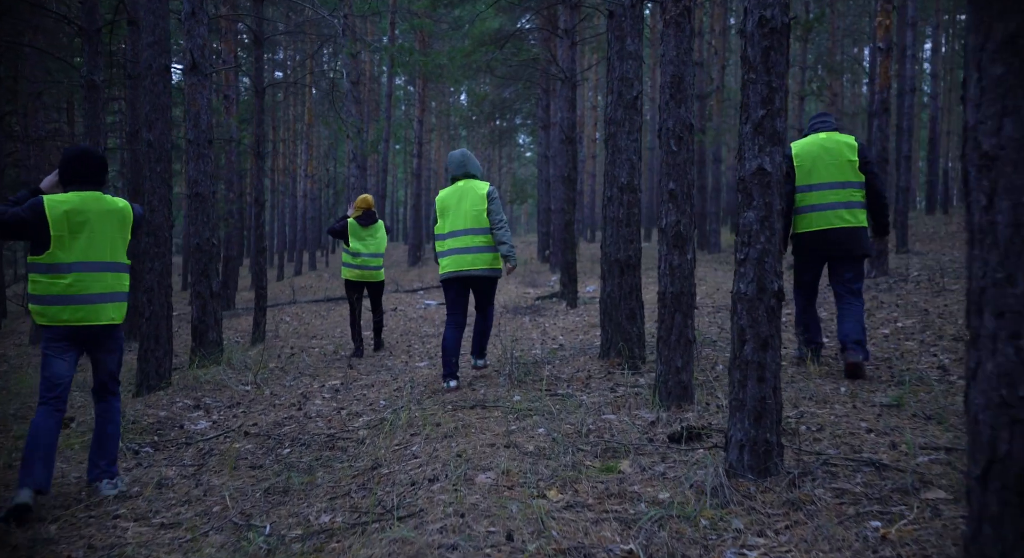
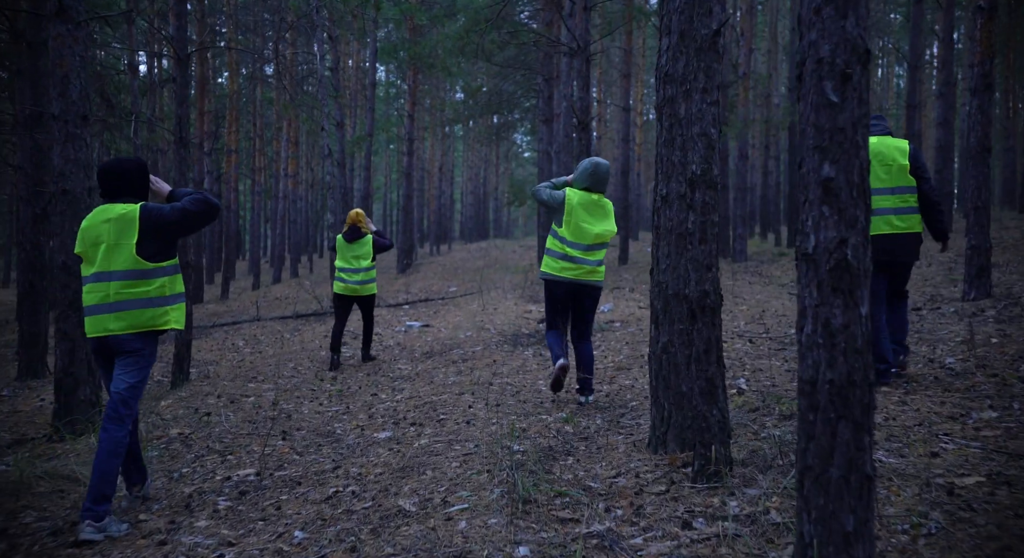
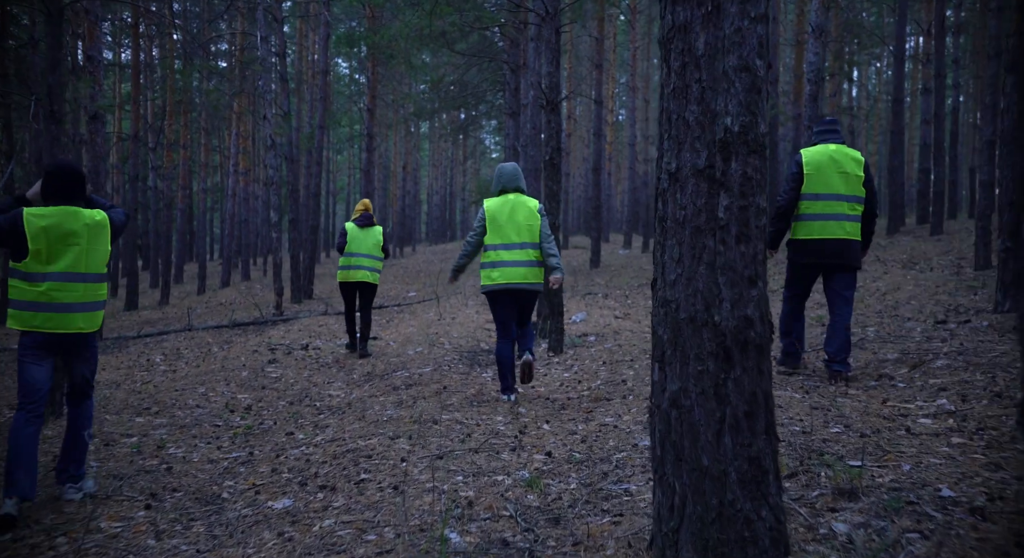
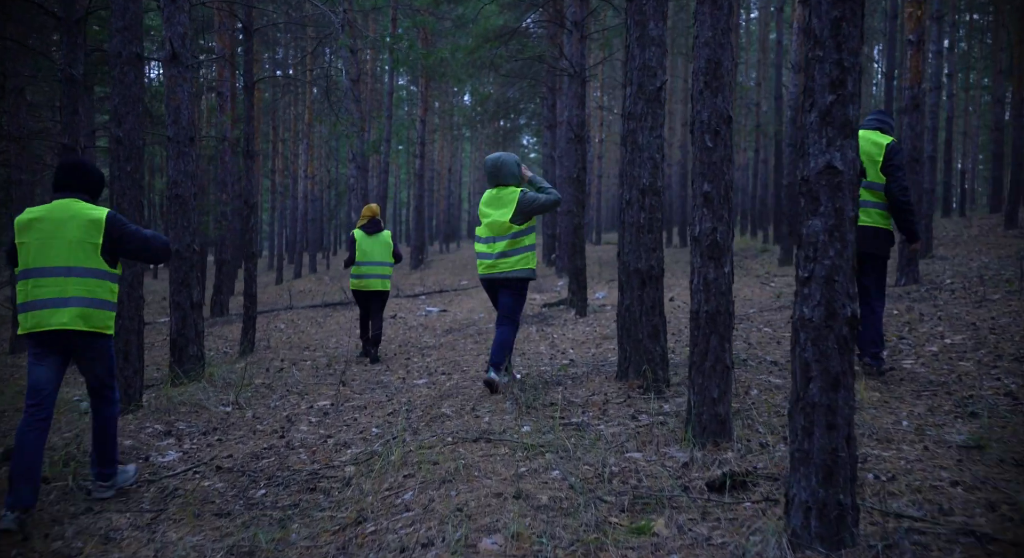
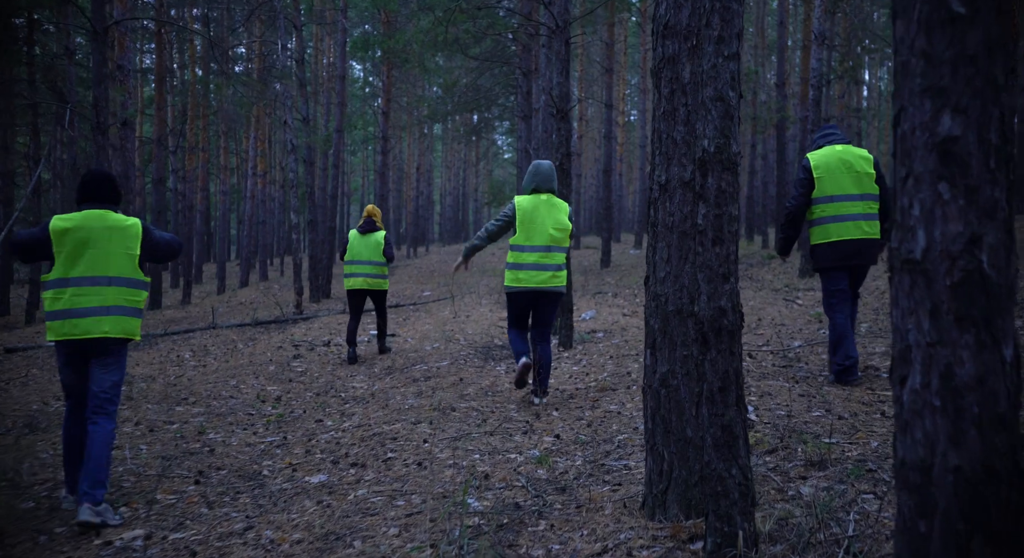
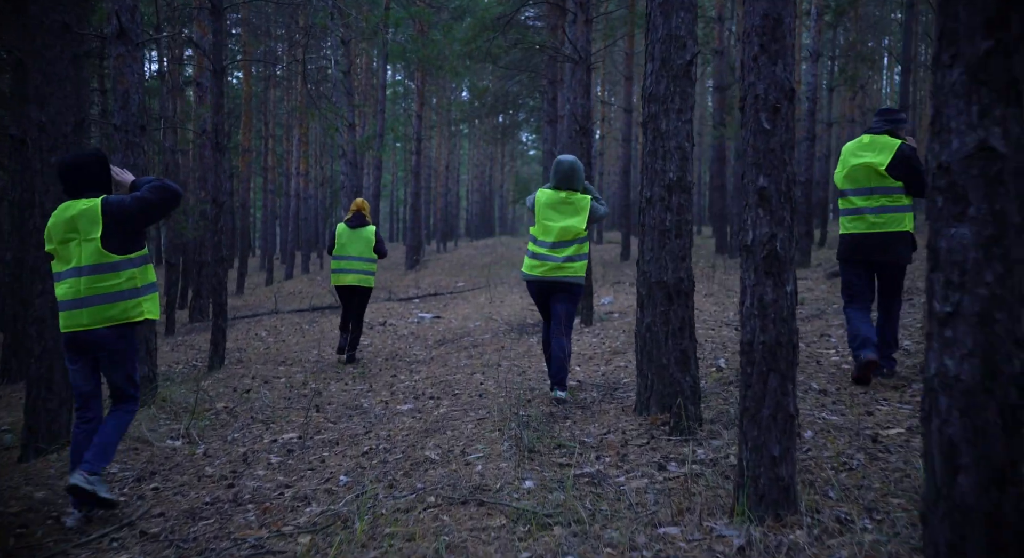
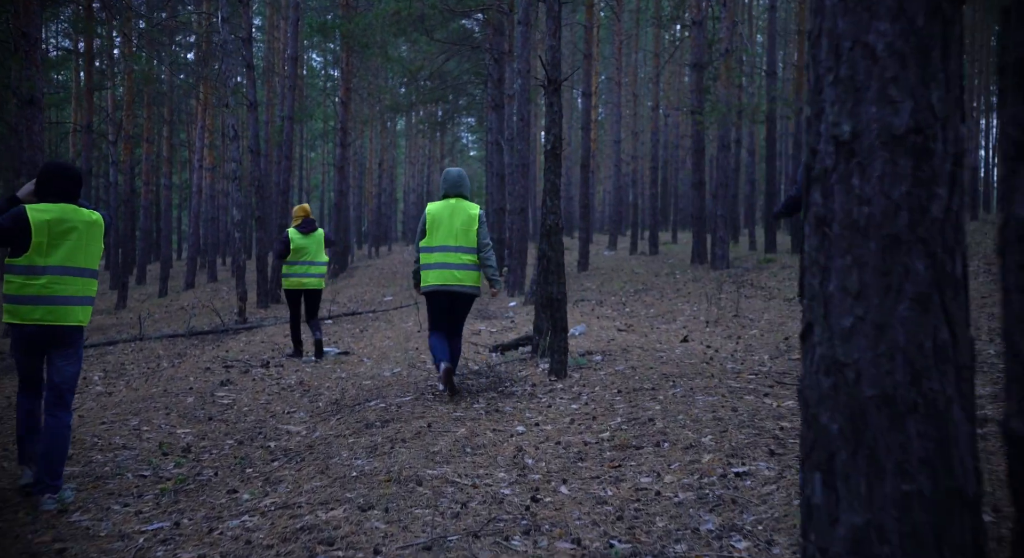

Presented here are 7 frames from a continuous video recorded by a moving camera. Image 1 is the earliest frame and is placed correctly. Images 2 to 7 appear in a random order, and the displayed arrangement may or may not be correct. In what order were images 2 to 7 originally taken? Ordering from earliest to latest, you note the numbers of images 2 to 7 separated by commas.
4, 6, 2, 5, 3, 7
